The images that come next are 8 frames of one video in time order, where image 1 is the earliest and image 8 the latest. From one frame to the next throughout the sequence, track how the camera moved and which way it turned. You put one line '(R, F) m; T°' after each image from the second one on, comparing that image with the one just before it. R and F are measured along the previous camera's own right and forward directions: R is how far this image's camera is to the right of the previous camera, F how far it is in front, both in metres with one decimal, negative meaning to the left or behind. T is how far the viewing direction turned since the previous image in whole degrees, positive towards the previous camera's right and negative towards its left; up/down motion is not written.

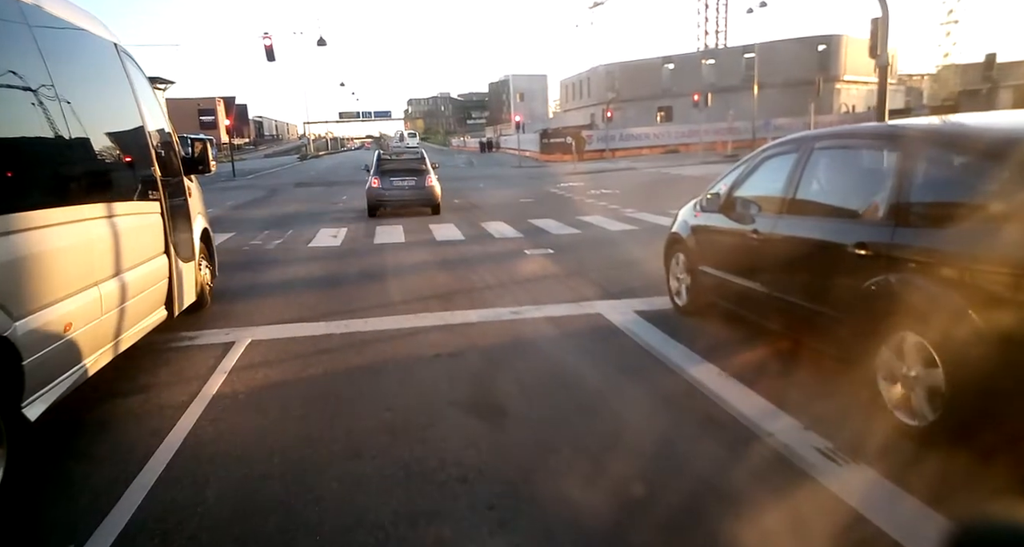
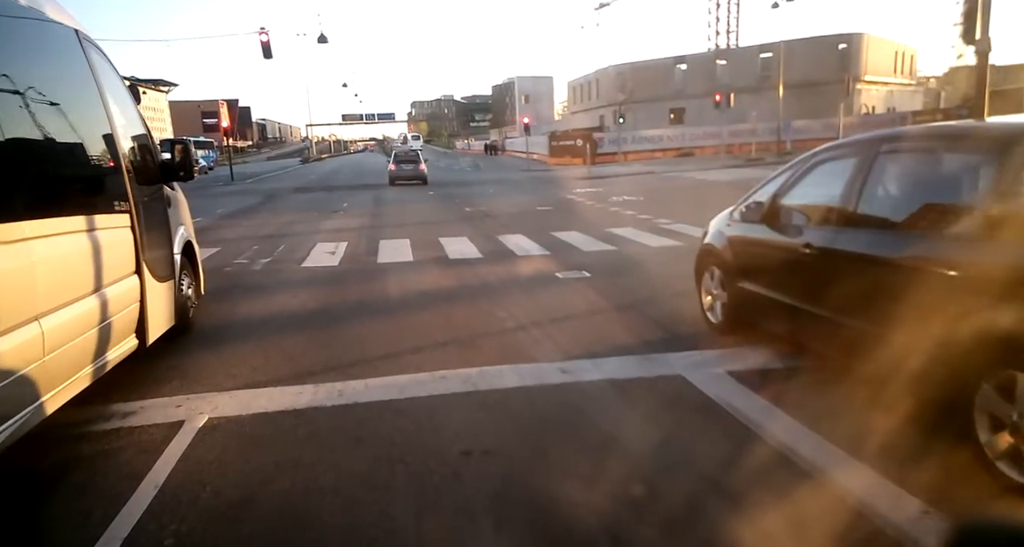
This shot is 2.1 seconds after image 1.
(-0.3, +1.6) m; 0°
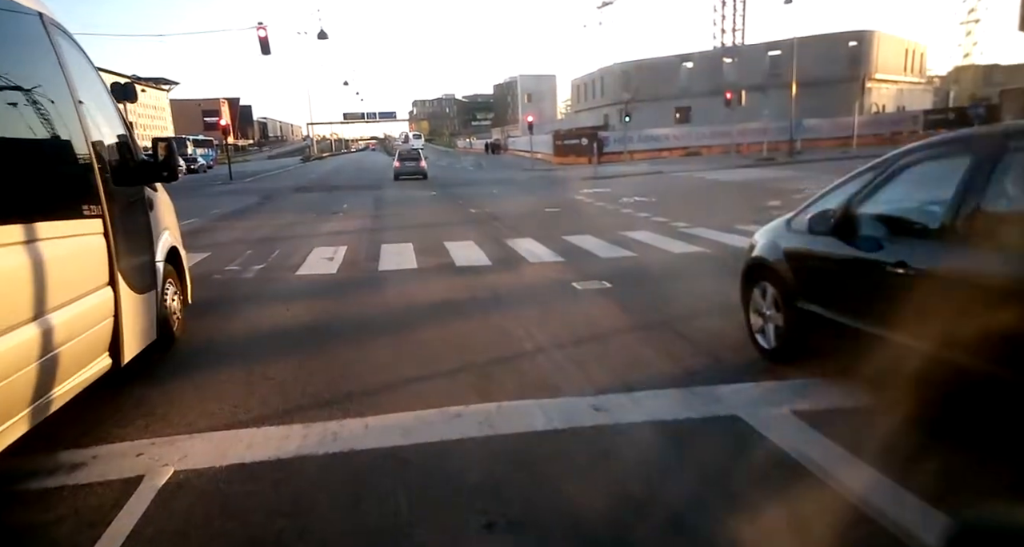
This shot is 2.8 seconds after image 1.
(-0.1, +0.7) m; 0°
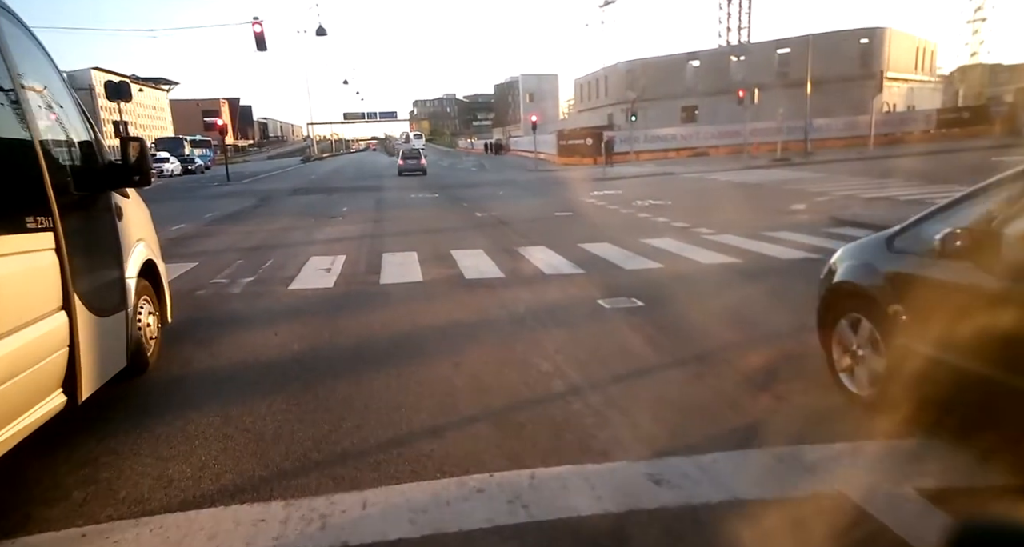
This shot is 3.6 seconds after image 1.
(-0.2, +0.9) m; 0°
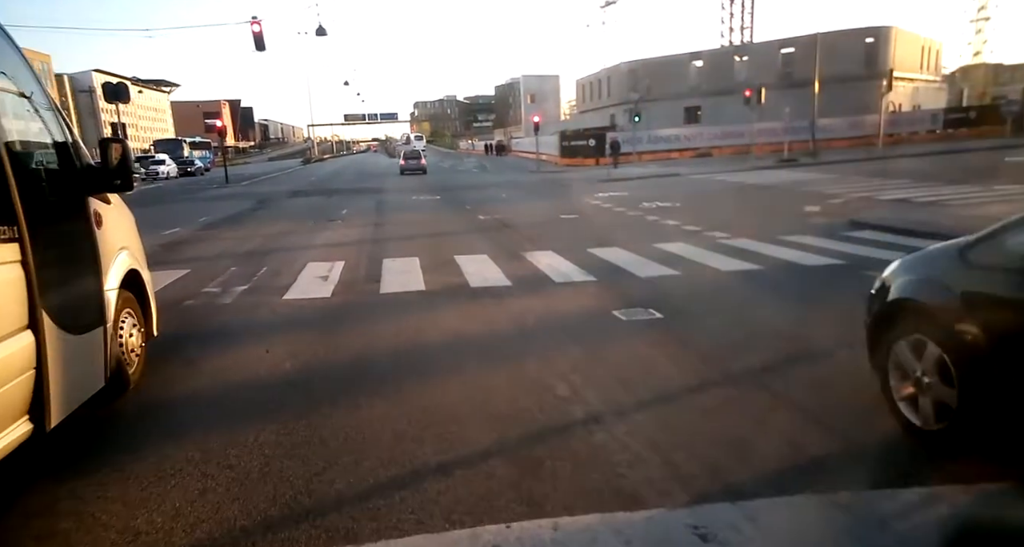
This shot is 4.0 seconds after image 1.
(-0.1, +0.5) m; 0°
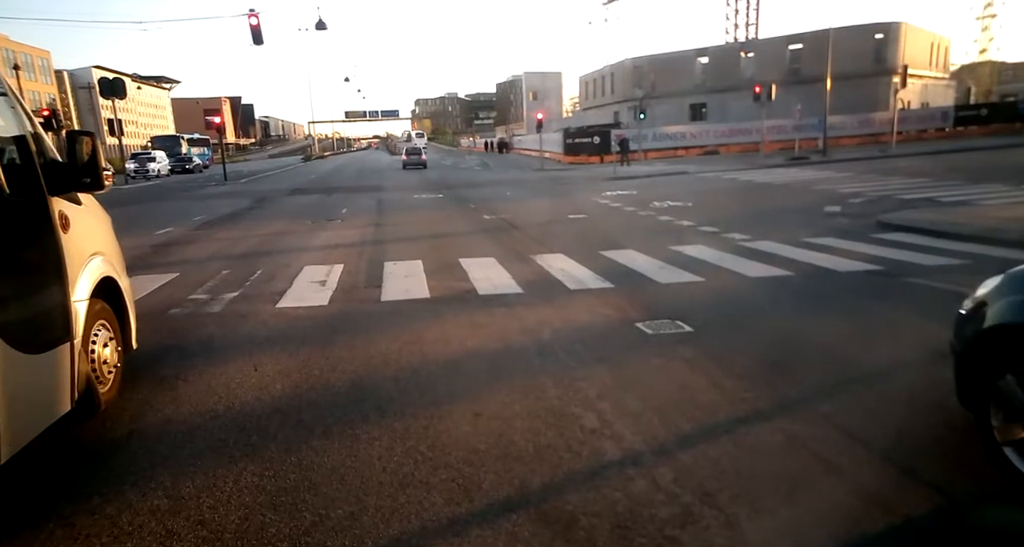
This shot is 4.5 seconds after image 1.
(-0.1, +0.6) m; 0°
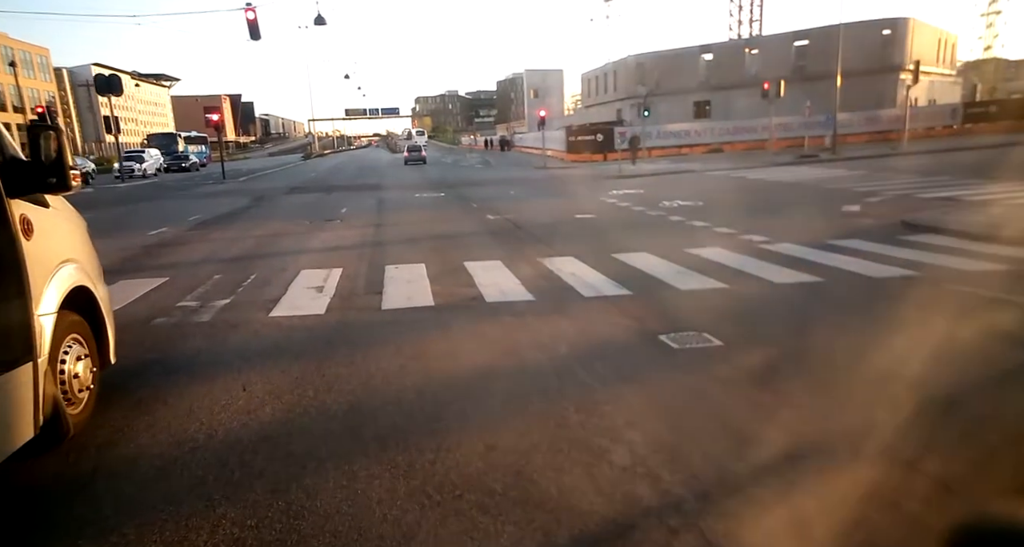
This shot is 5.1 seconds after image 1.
(-0.1, +0.5) m; 0°
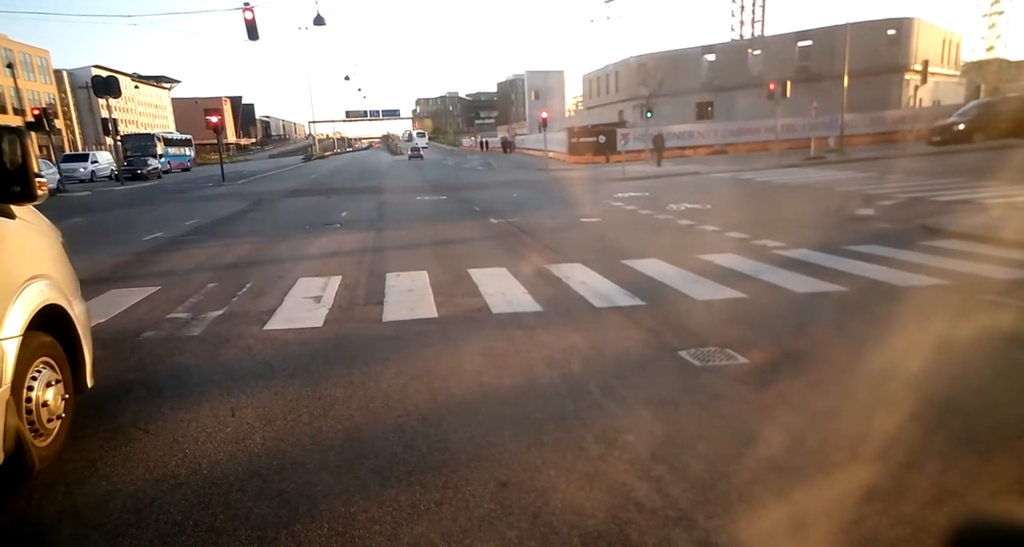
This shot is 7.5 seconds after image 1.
(-0.1, +0.4) m; 0°
